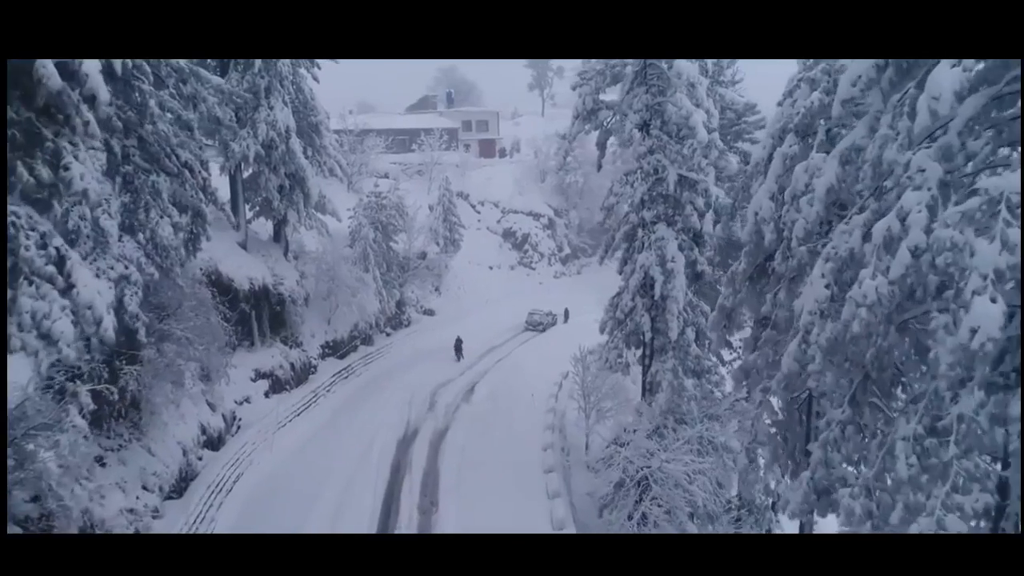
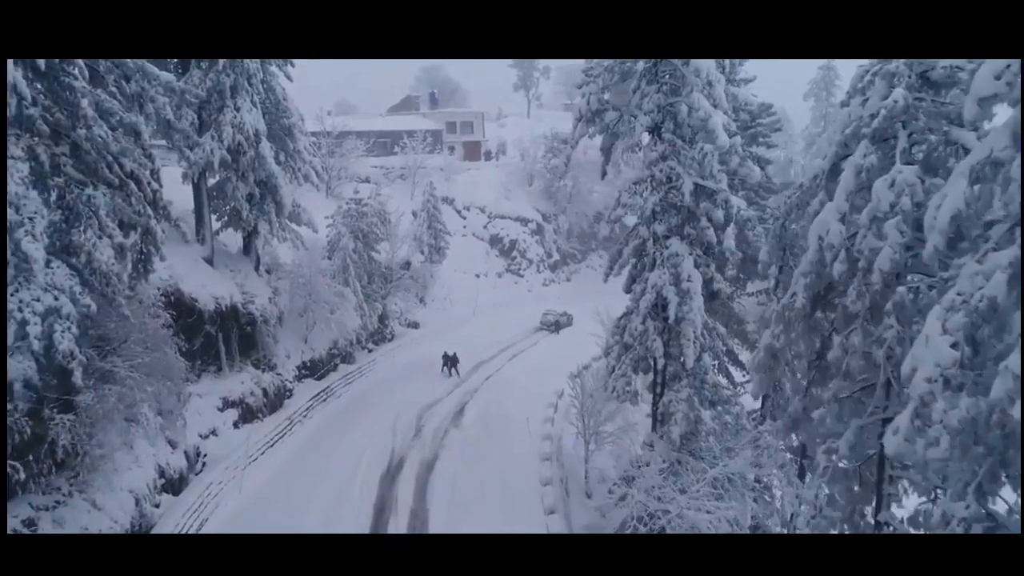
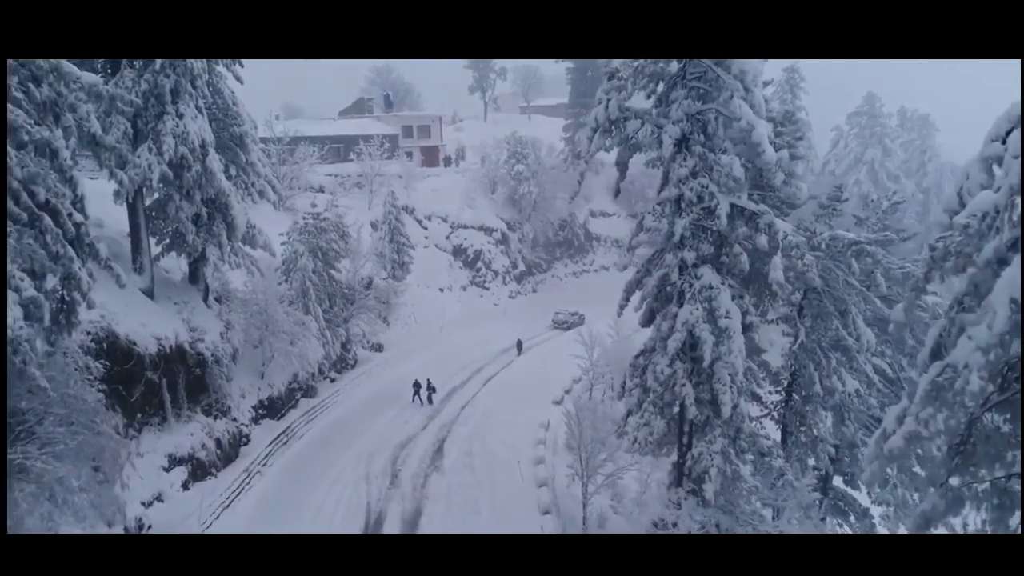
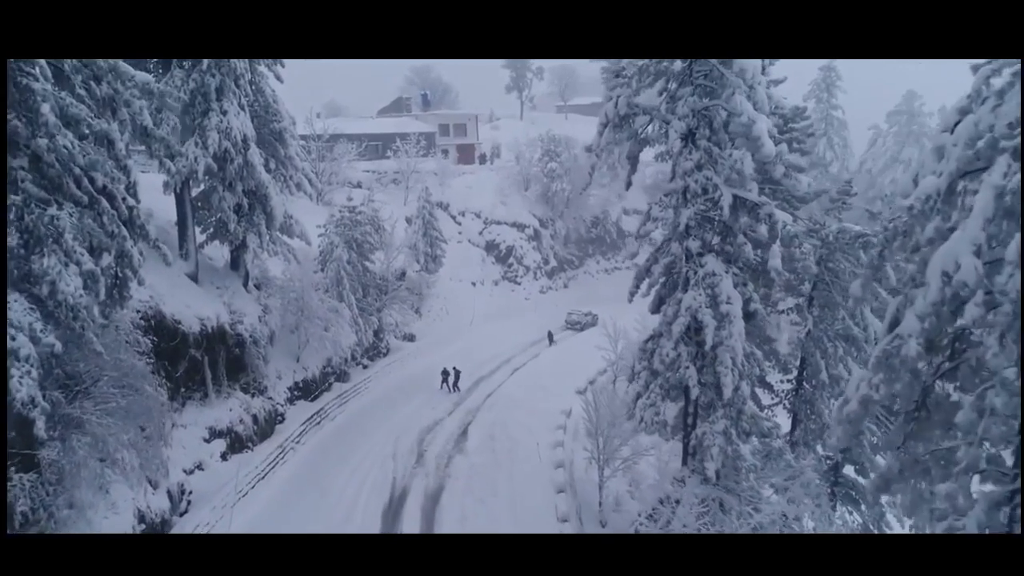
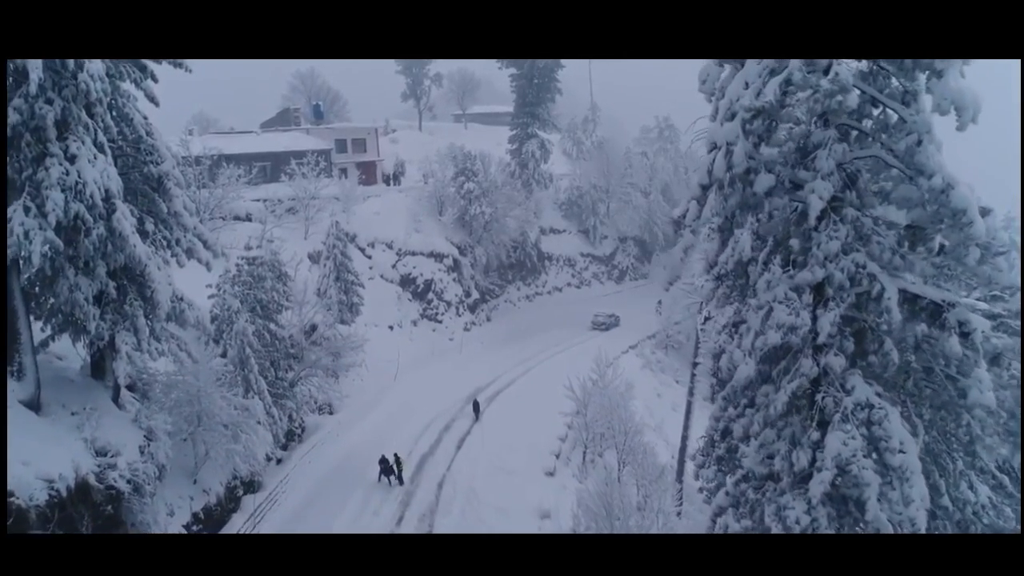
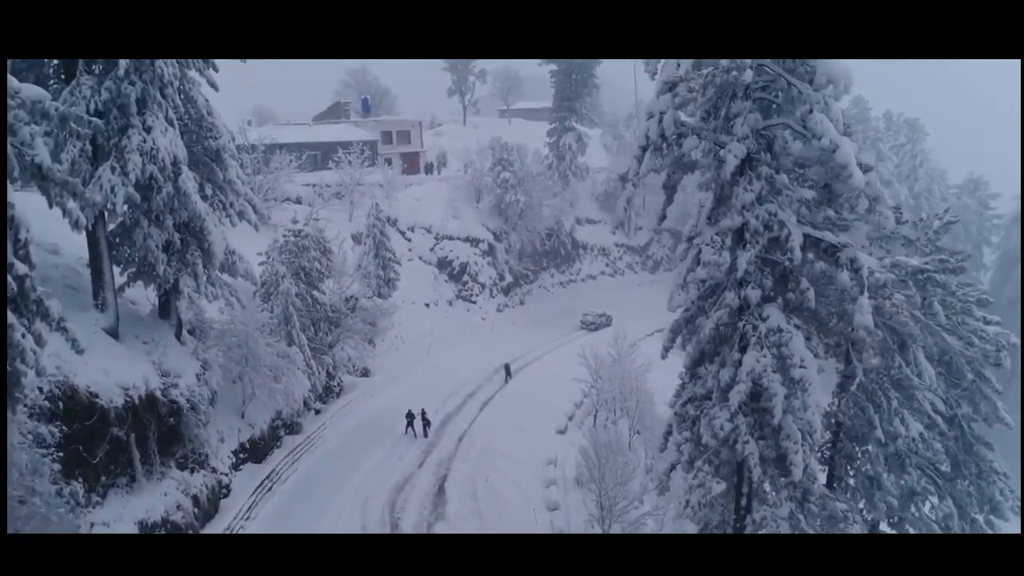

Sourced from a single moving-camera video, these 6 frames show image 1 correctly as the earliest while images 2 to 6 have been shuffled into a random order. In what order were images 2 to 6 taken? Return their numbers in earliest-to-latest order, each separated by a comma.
2, 4, 3, 6, 5
